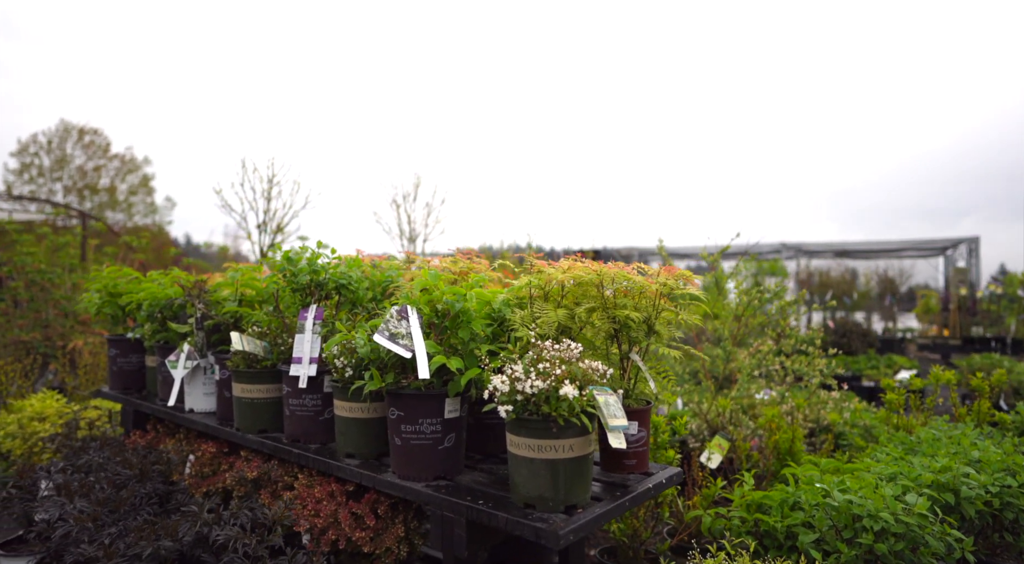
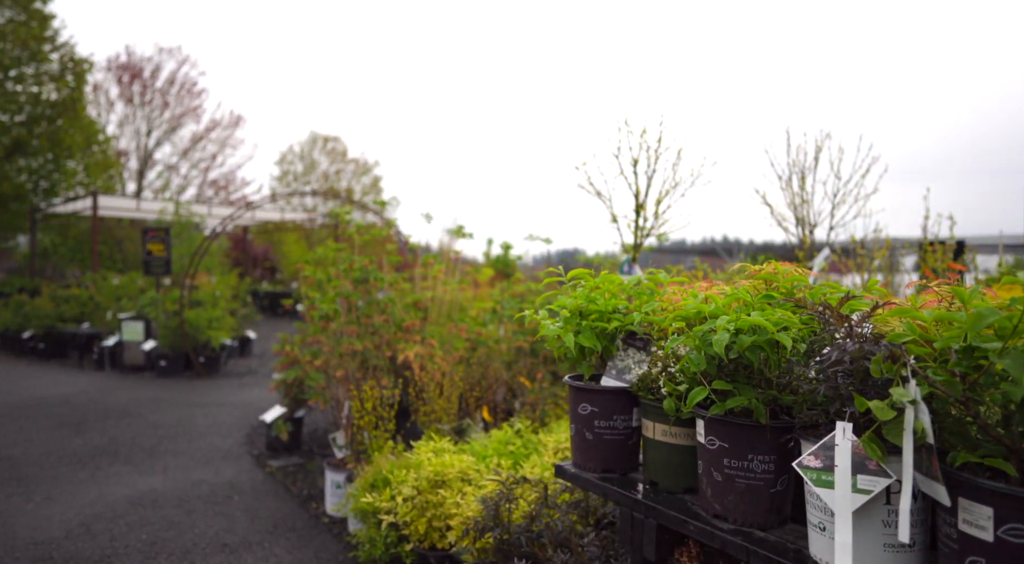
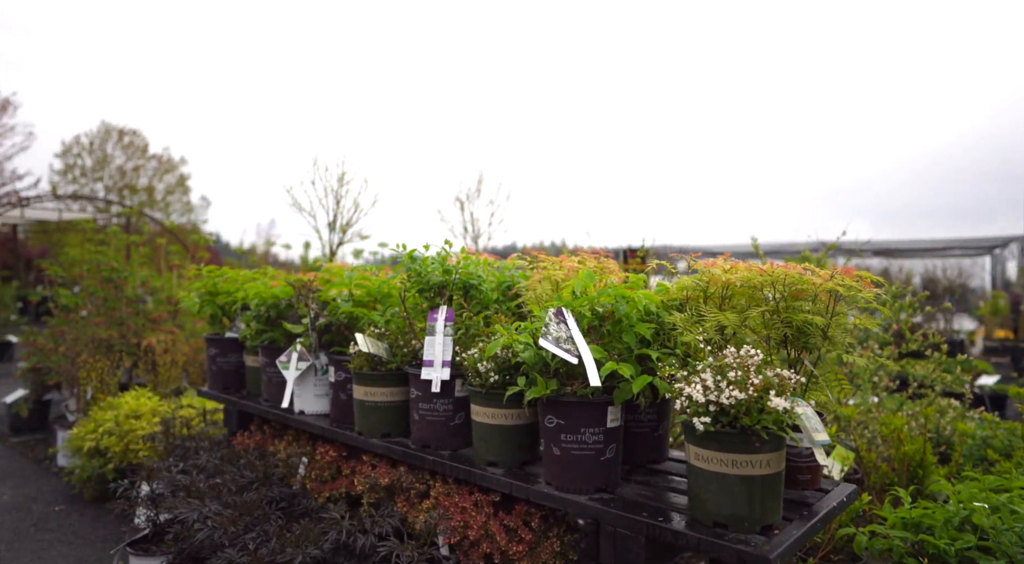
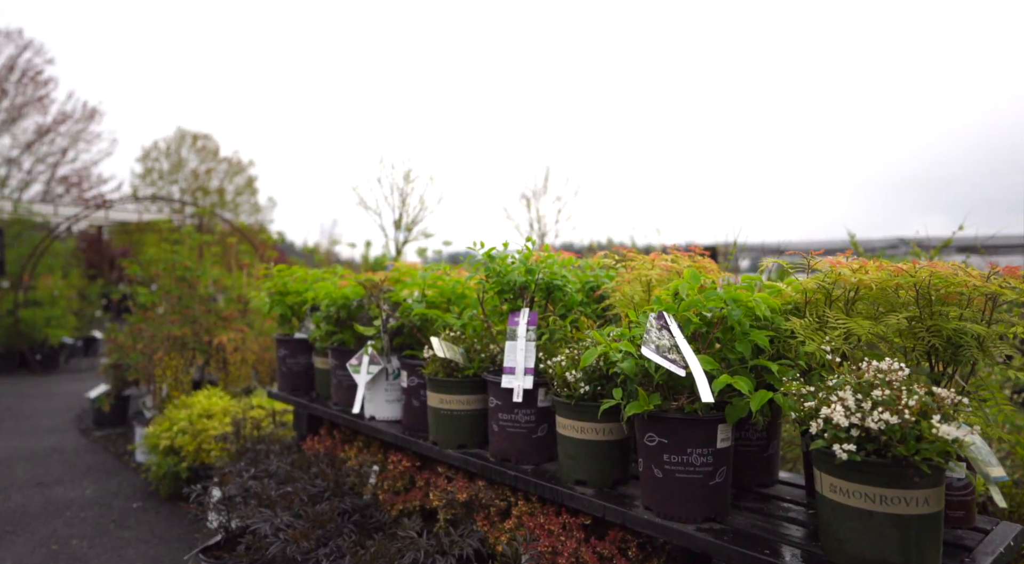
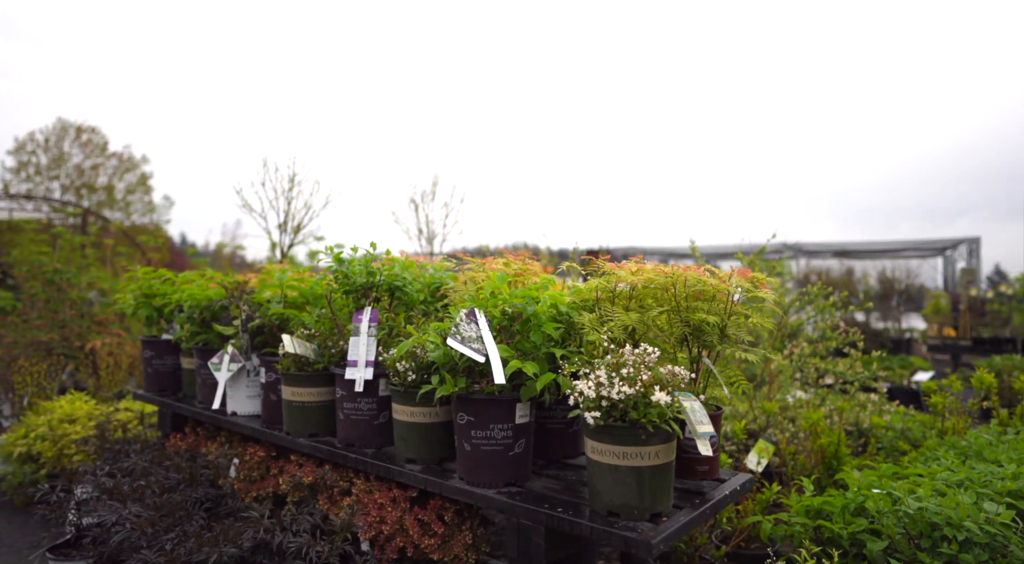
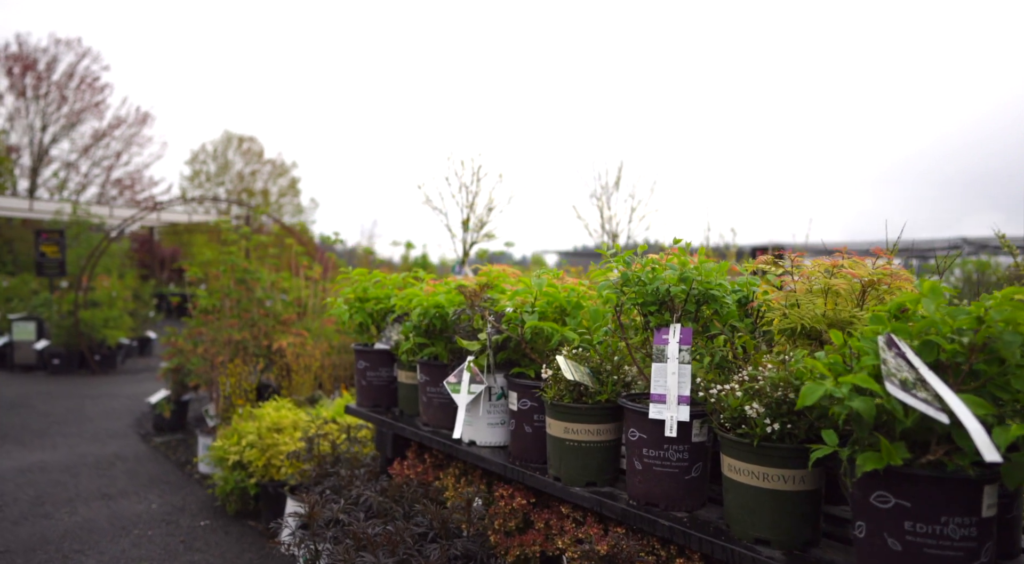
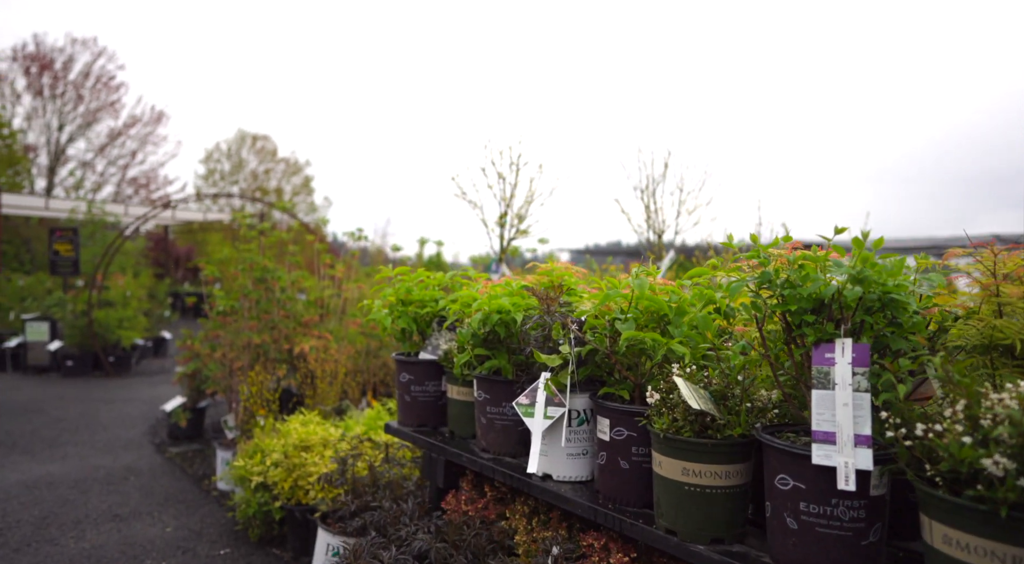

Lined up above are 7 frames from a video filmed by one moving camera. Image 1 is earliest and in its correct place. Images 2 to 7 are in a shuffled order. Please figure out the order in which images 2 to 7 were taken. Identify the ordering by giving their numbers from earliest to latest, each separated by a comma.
5, 3, 4, 6, 7, 2
